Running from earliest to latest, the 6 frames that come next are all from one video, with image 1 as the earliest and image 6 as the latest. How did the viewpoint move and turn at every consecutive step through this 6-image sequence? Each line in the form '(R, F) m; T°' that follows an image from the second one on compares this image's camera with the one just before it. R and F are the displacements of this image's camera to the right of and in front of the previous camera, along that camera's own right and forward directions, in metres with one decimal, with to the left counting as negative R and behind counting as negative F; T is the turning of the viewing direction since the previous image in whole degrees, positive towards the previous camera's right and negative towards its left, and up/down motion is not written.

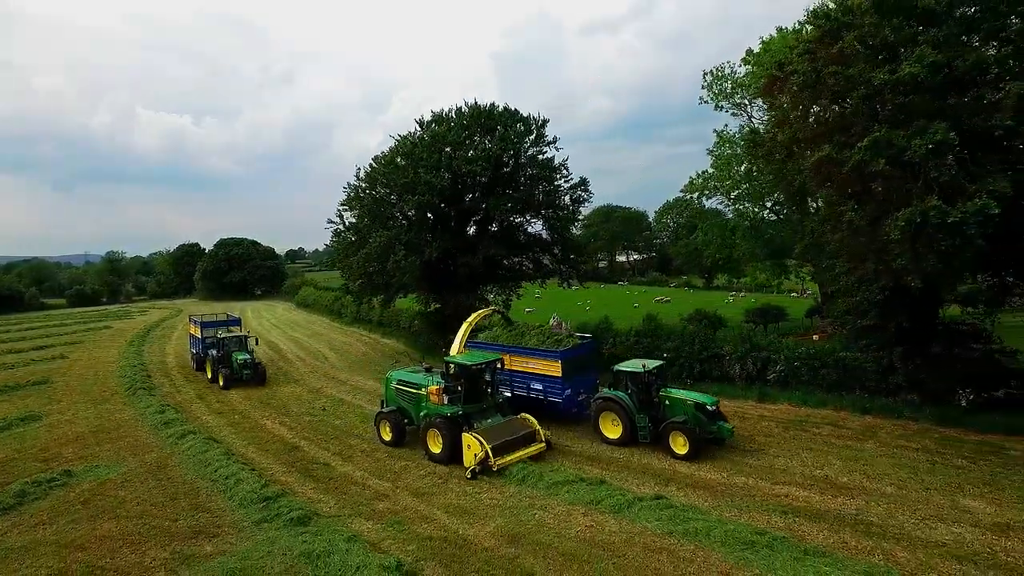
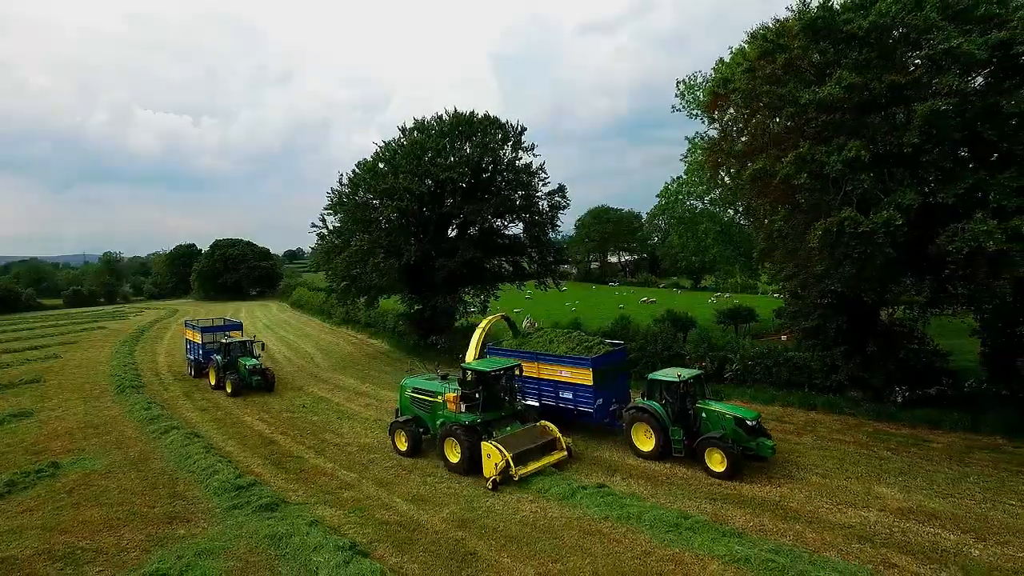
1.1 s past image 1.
(+0.9, -0.8) m; 0°
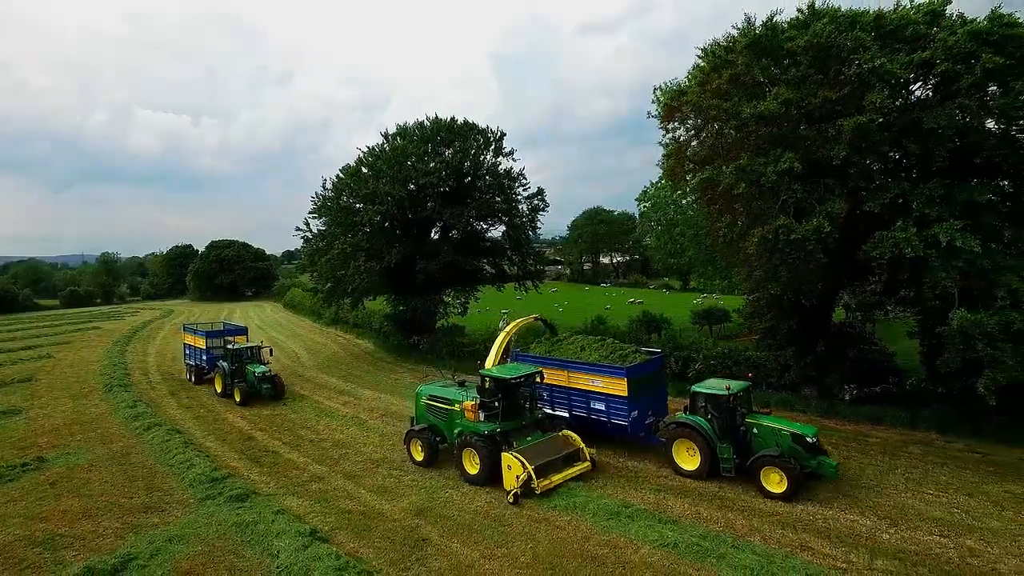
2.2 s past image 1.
(+0.9, -0.7) m; 0°
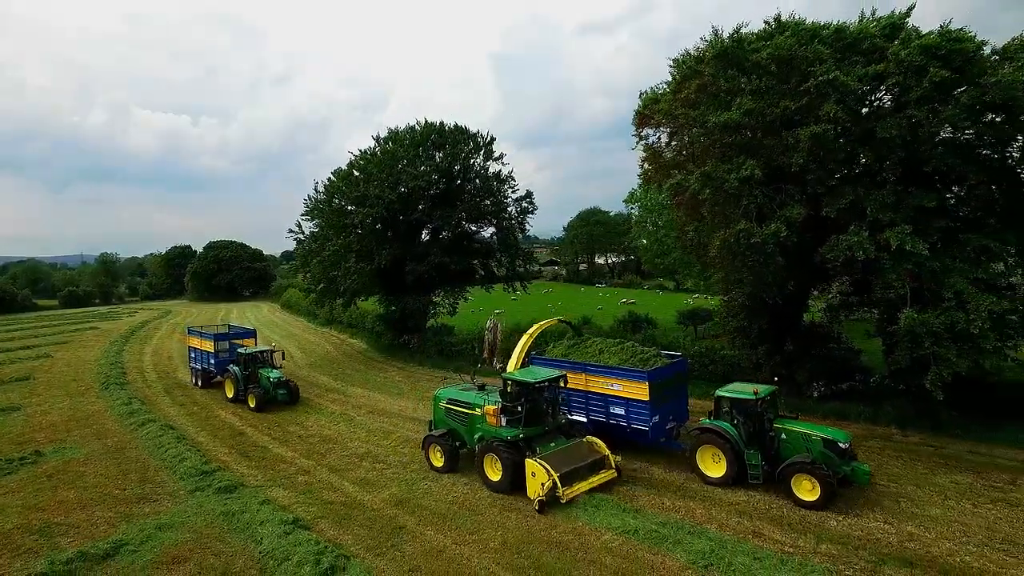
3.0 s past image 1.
(+0.5, -0.5) m; 0°
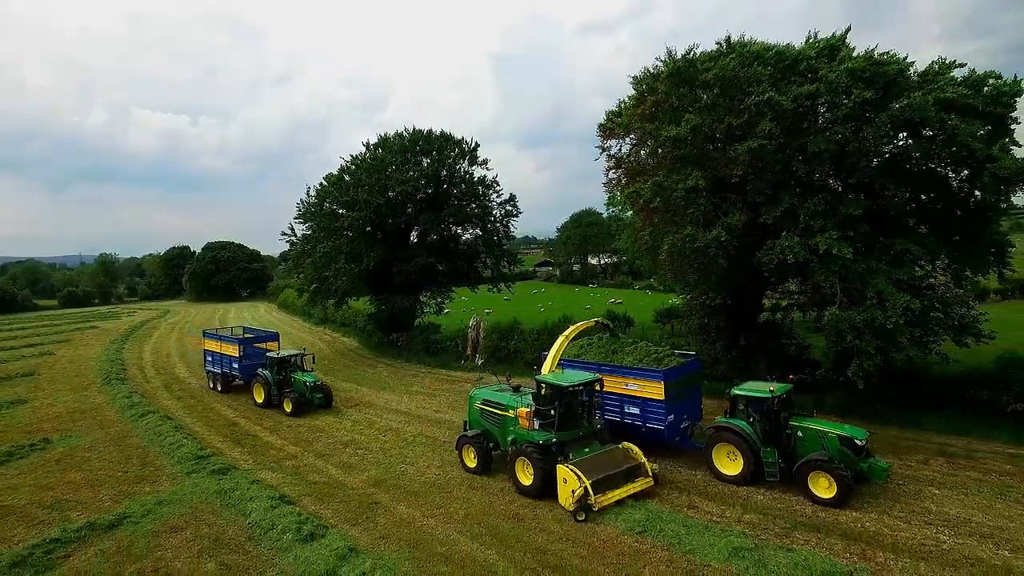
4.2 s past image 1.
(+0.7, -1.1) m; 0°
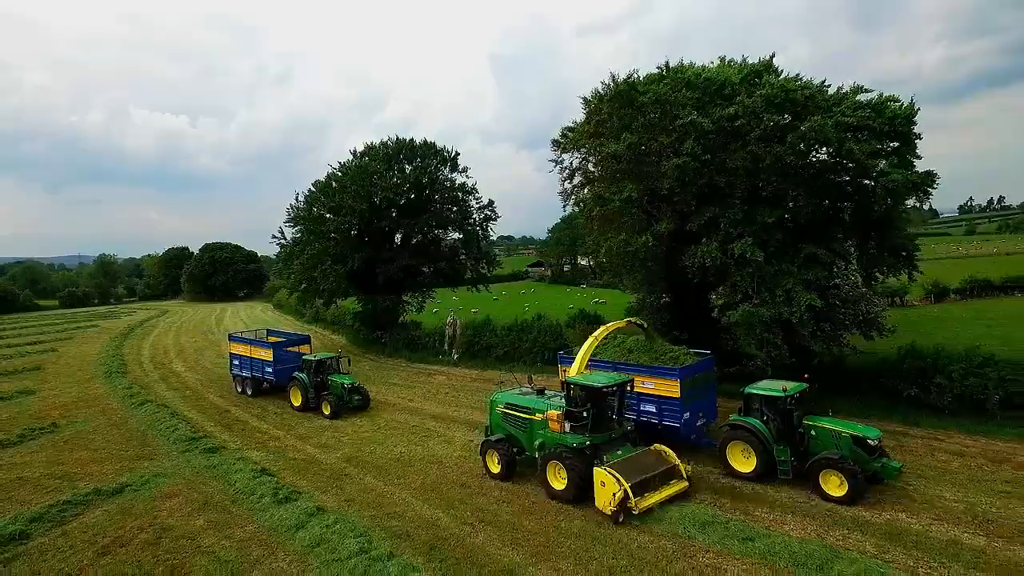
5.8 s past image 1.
(+1.1, -1.7) m; 0°
